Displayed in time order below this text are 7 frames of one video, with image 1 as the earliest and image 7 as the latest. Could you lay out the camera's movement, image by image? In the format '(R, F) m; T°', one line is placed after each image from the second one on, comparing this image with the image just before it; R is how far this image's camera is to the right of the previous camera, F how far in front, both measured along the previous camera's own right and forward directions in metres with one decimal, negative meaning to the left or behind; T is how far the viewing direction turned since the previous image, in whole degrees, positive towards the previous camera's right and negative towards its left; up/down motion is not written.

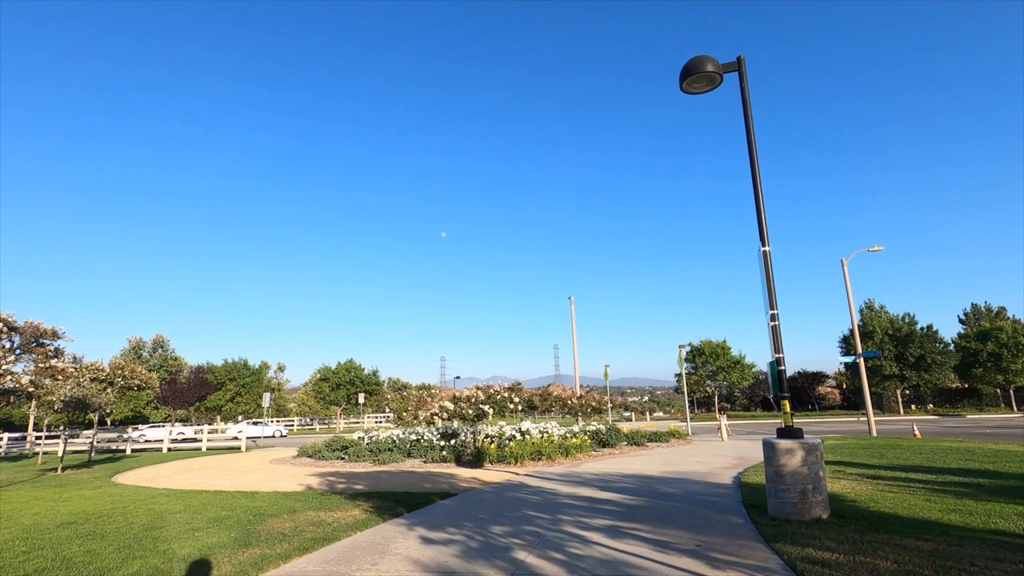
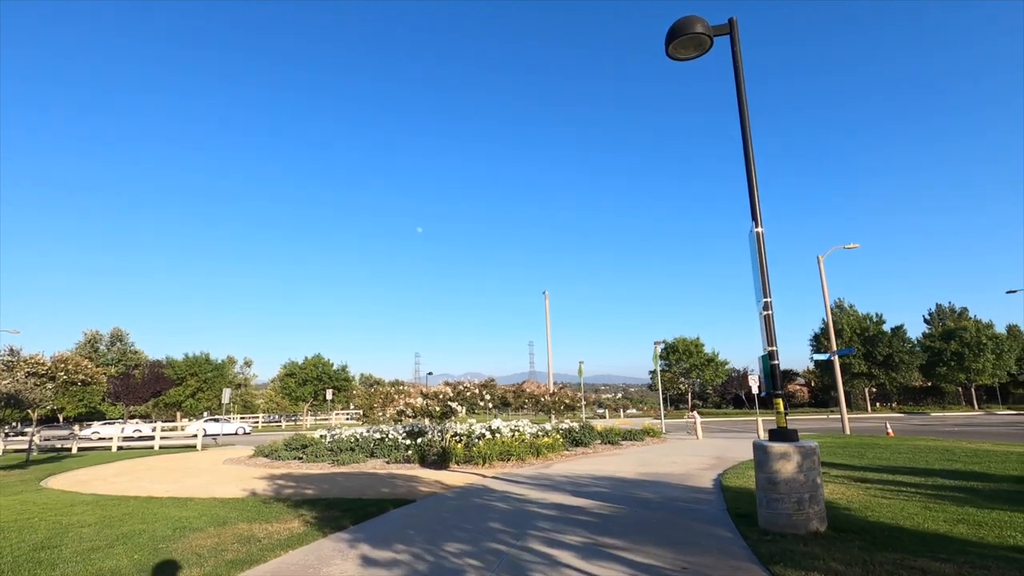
(+0.1, +0.8) m; +2°
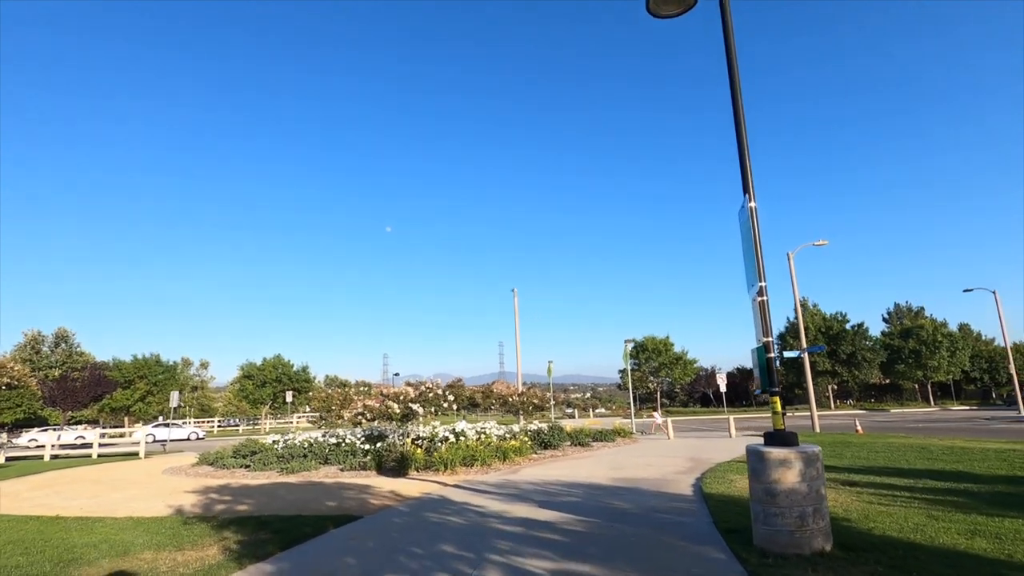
(+0.1, +0.9) m; +3°
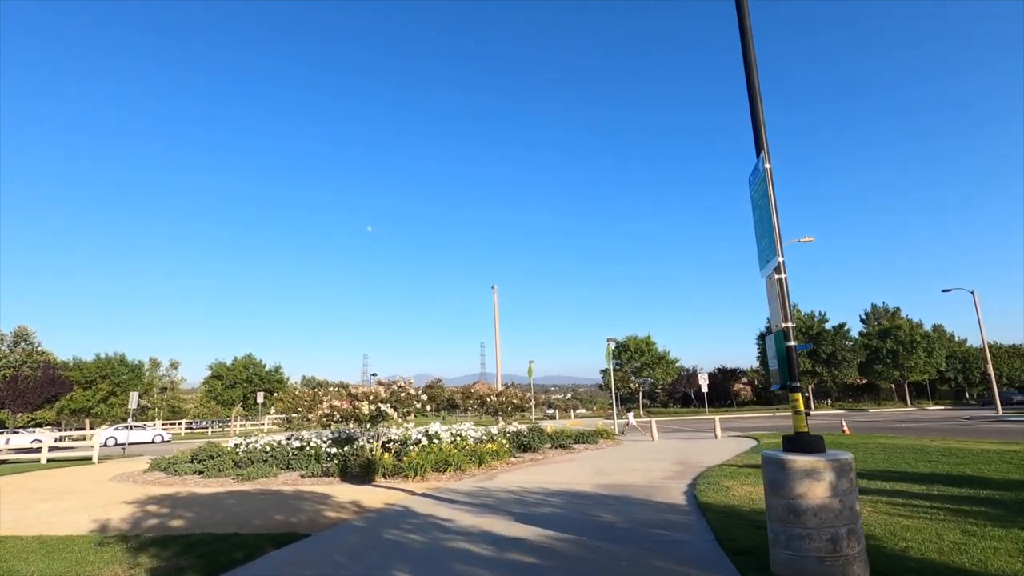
(+0.1, +1.0) m; +2°
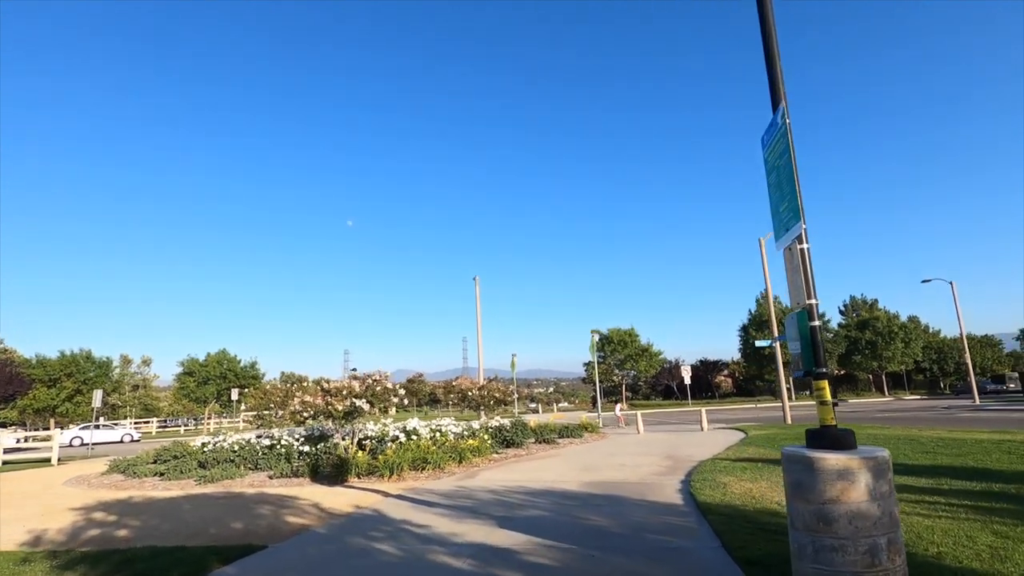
(0.0, +0.7) m; +2°
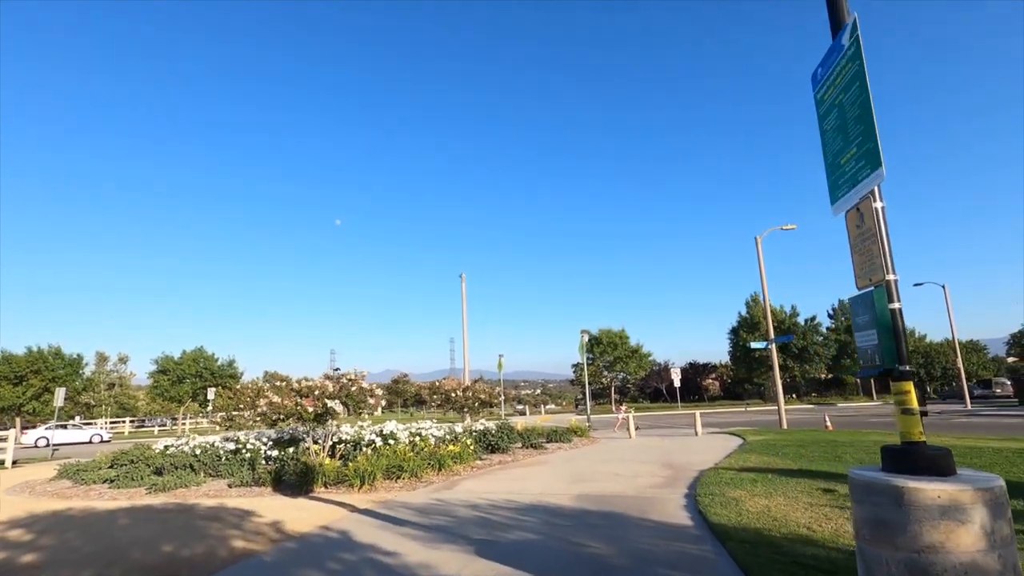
(0.0, +1.0) m; +1°
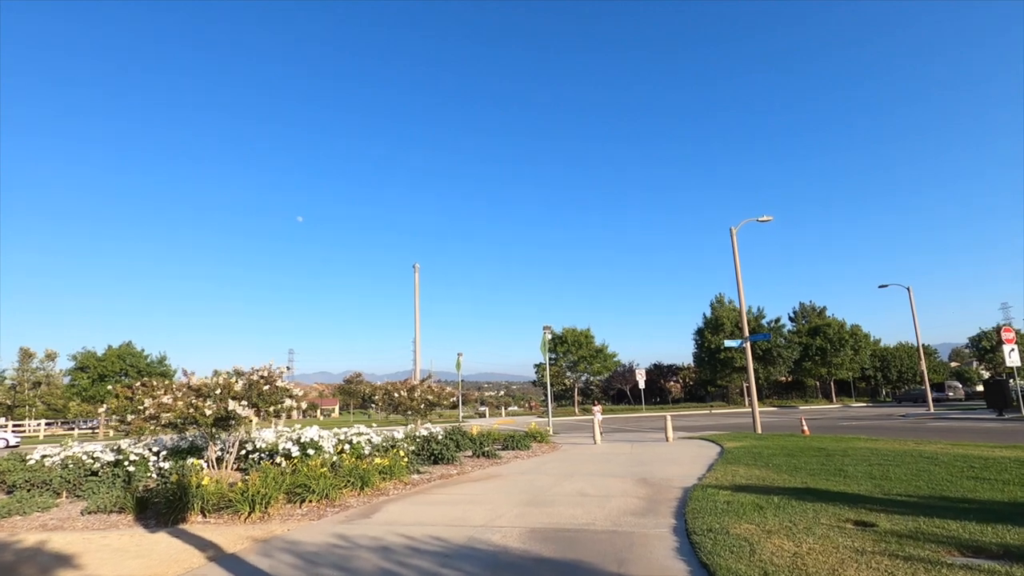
(+0.3, +2.2) m; +3°
